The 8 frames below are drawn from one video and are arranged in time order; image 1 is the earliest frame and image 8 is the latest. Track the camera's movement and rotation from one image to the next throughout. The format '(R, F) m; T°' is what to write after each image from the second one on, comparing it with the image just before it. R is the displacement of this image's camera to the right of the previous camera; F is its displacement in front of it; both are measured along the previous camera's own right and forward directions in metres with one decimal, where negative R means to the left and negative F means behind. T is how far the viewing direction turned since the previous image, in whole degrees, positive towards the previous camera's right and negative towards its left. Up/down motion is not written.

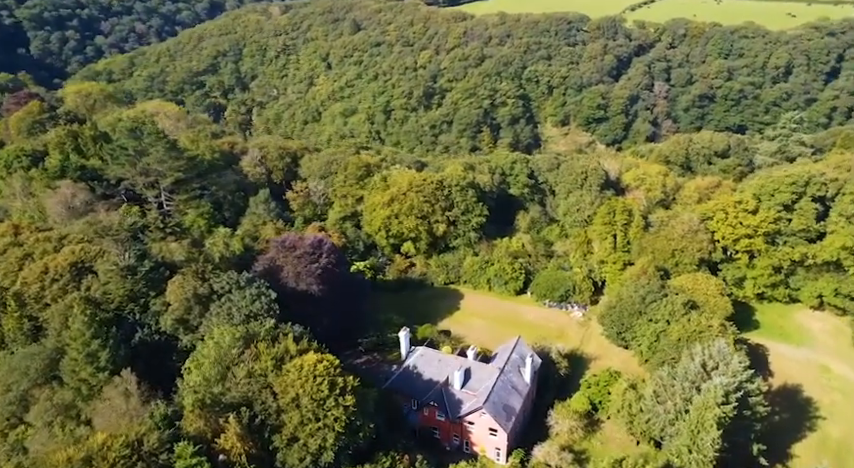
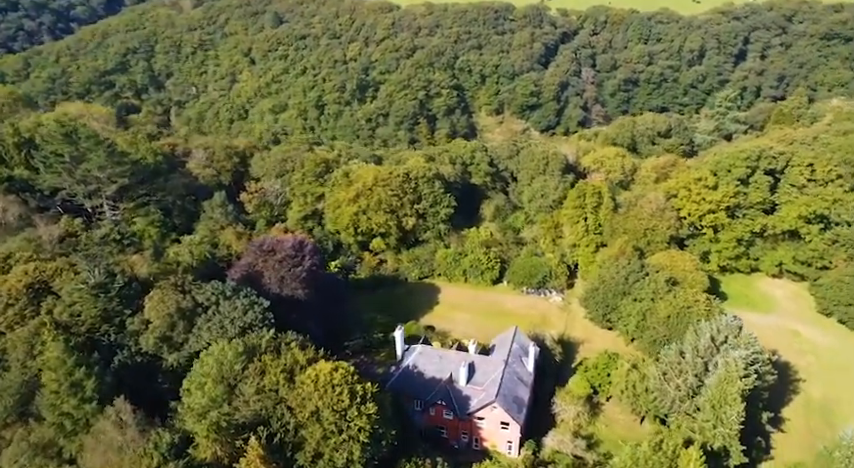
(-5.0, +1.7) m; +8°
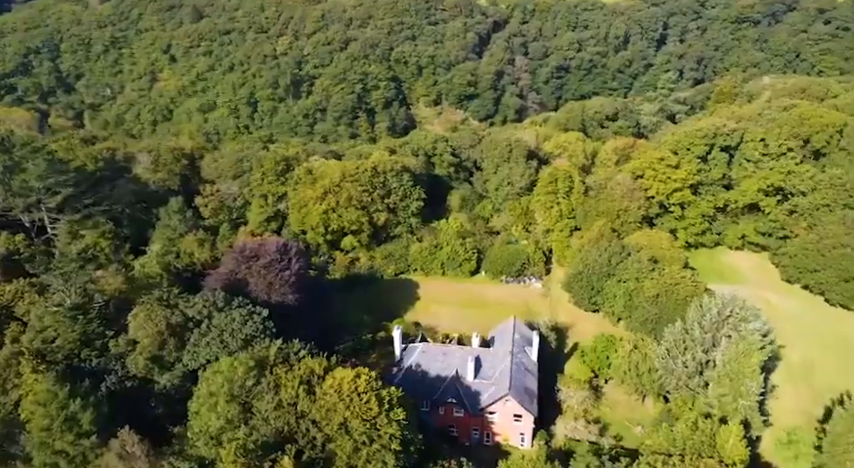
(-4.7, +1.7) m; +7°
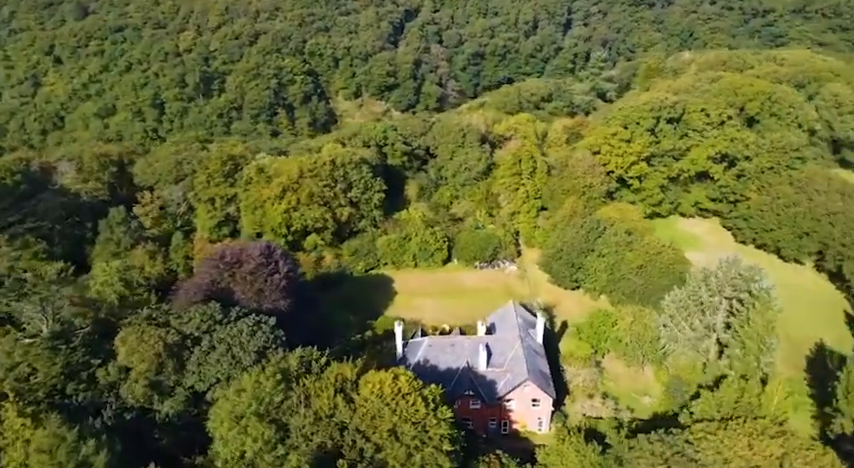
(-5.9, +2.4) m; +9°
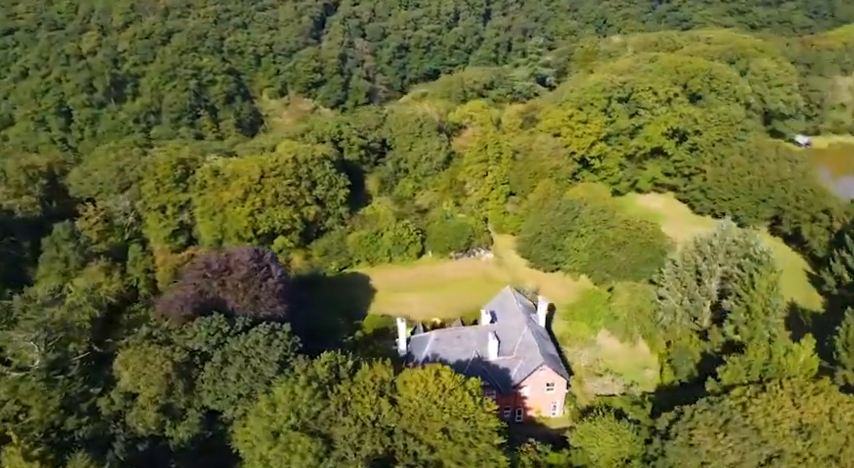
(-4.9, +1.9) m; +8°
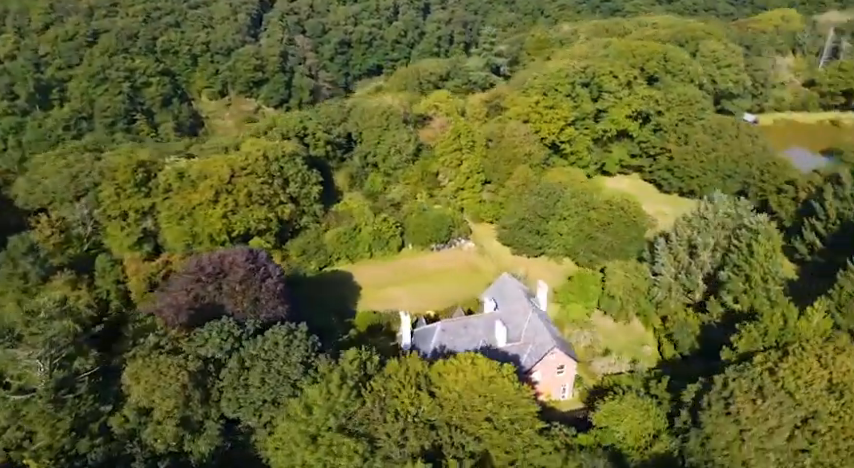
(-3.7, +1.3) m; +6°
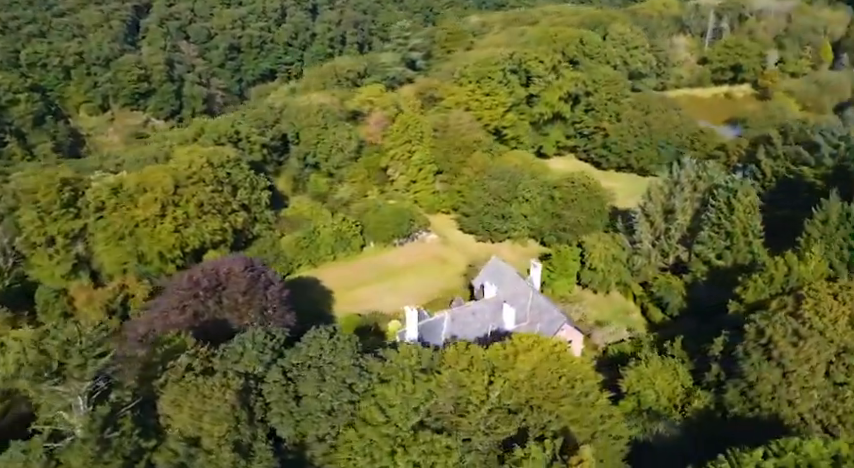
(-6.3, +2.0) m; +11°
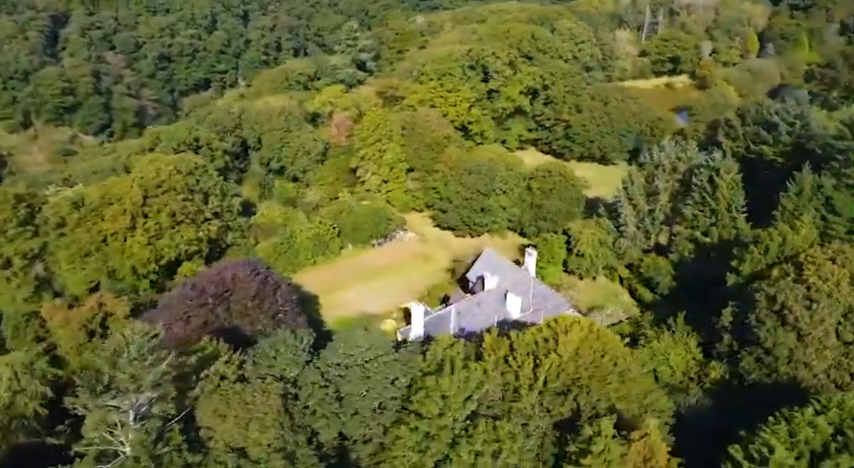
(-3.8, +0.9) m; +6°
